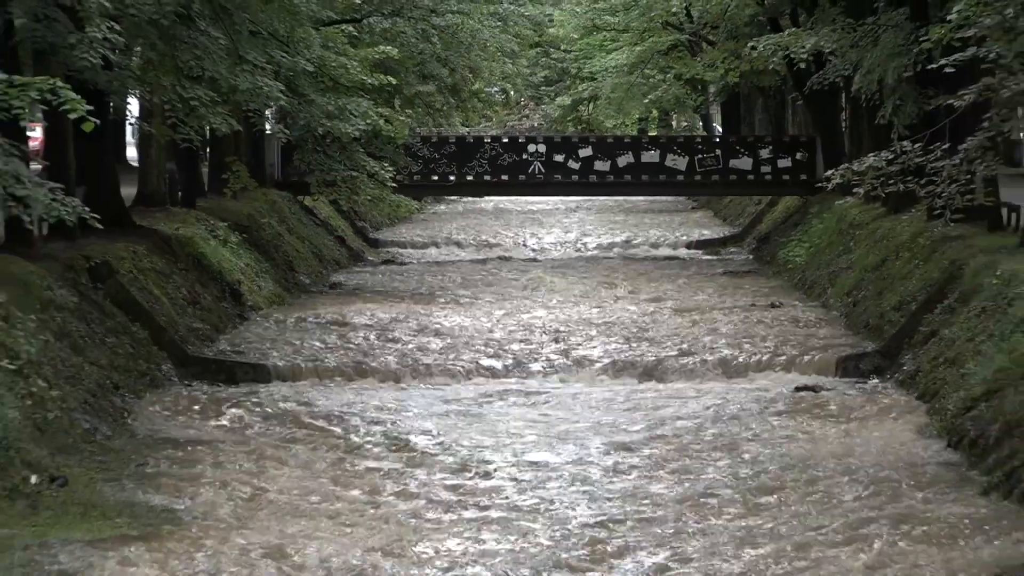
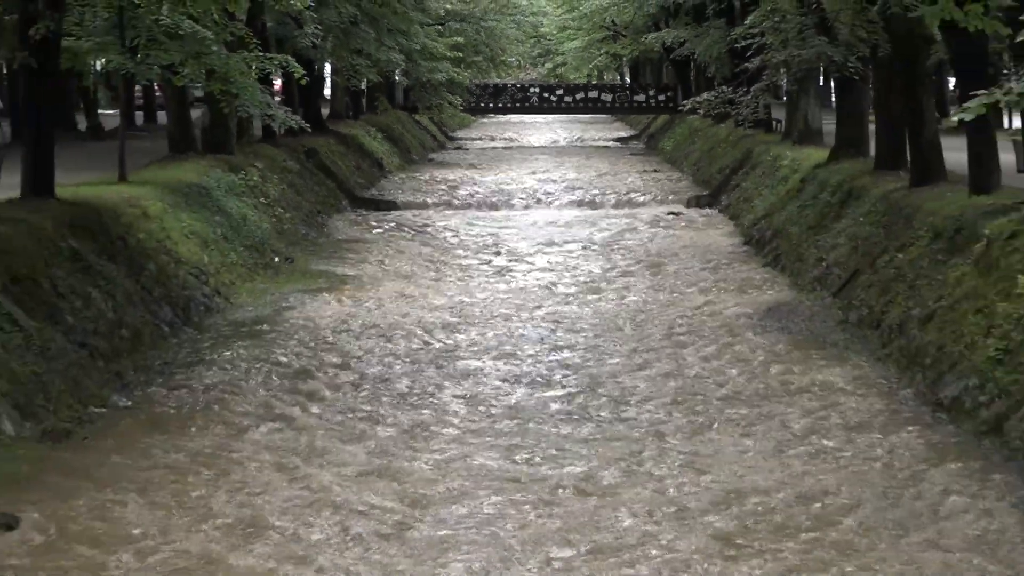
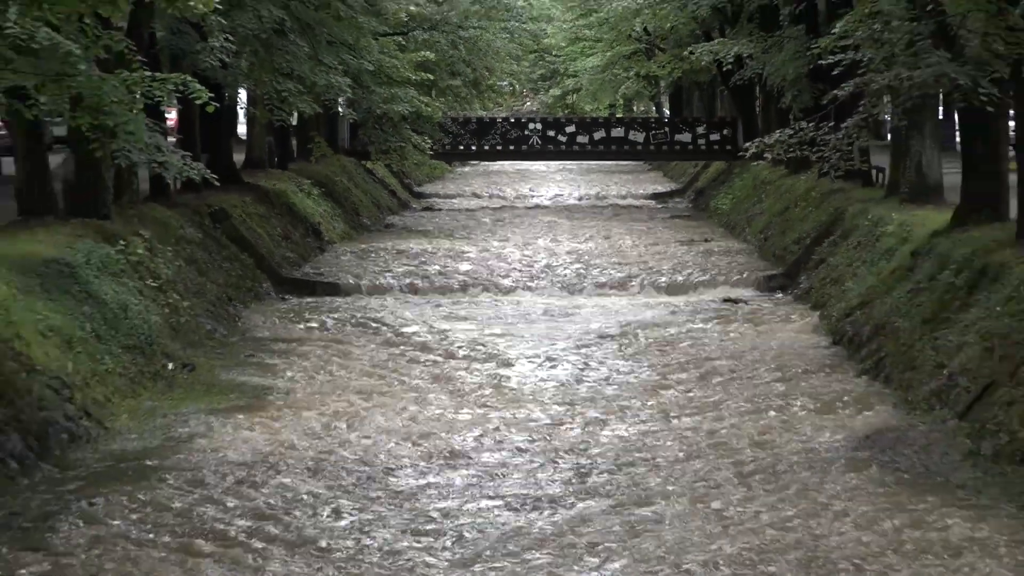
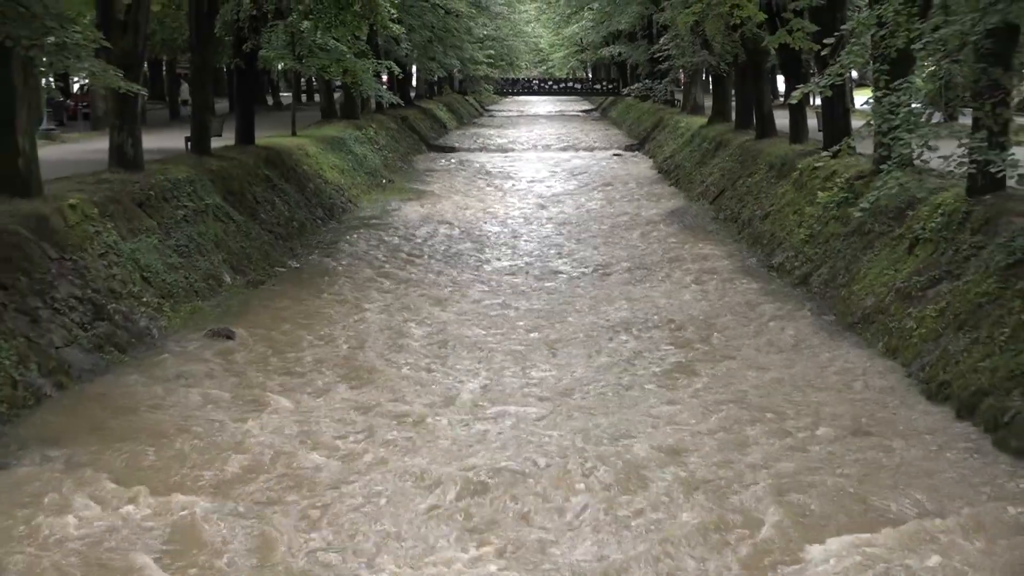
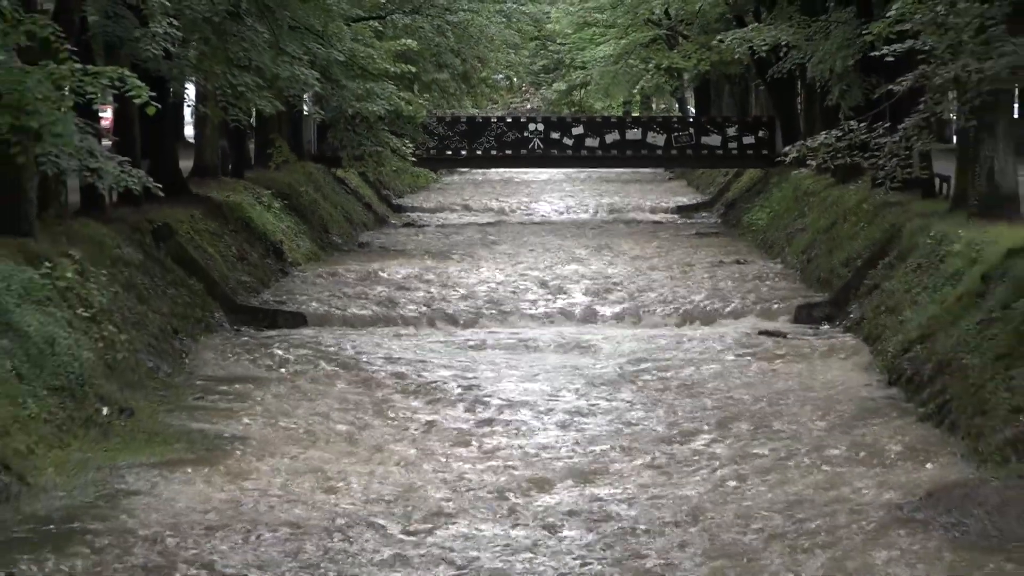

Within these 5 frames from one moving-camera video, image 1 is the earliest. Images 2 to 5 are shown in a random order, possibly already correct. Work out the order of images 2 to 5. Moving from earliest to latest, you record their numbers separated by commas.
5, 3, 2, 4
